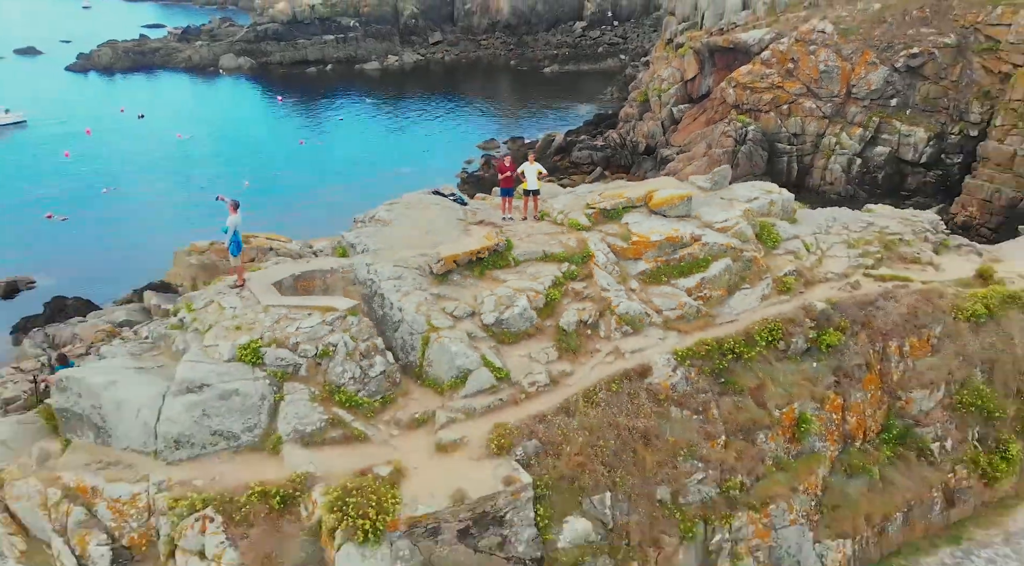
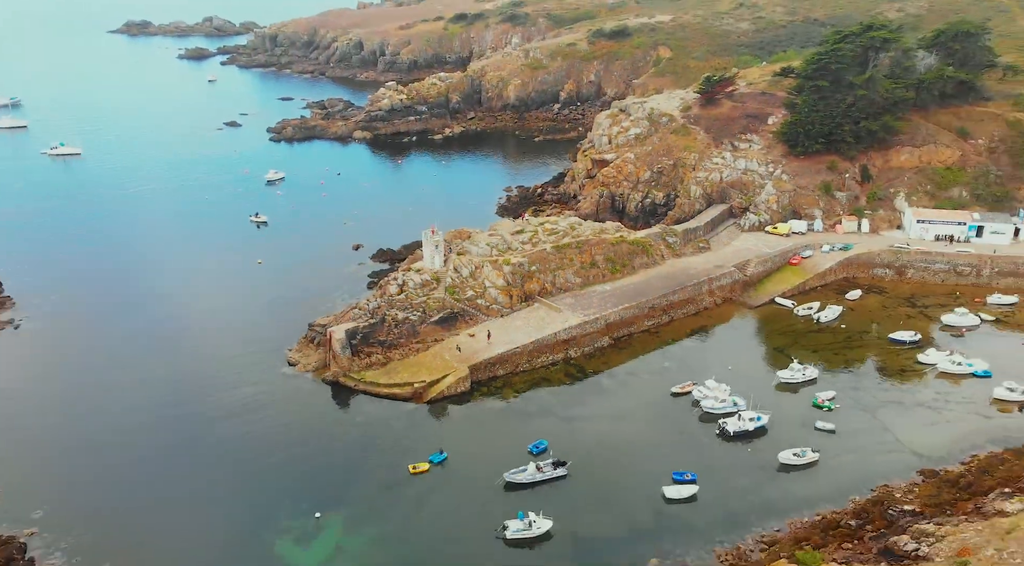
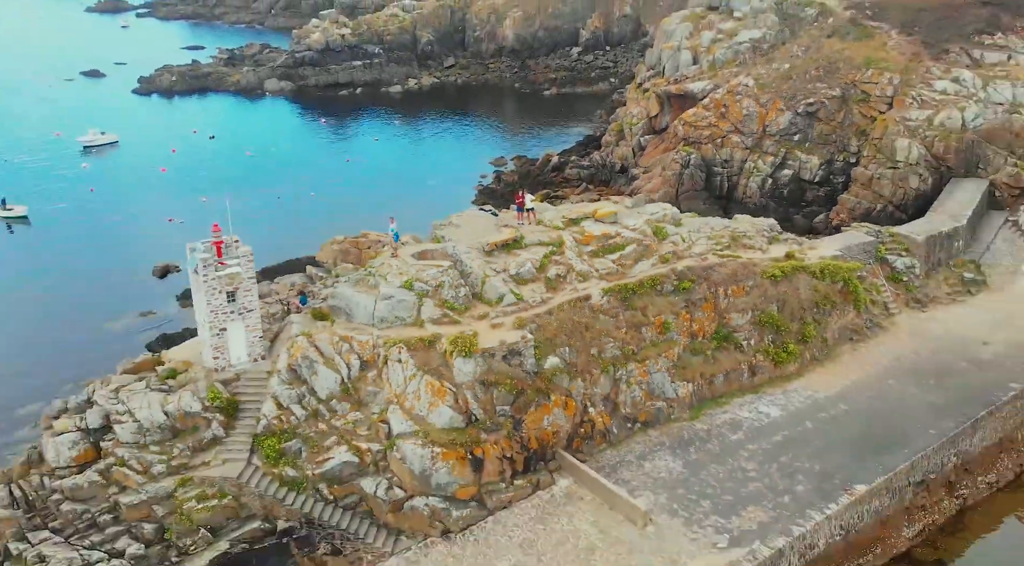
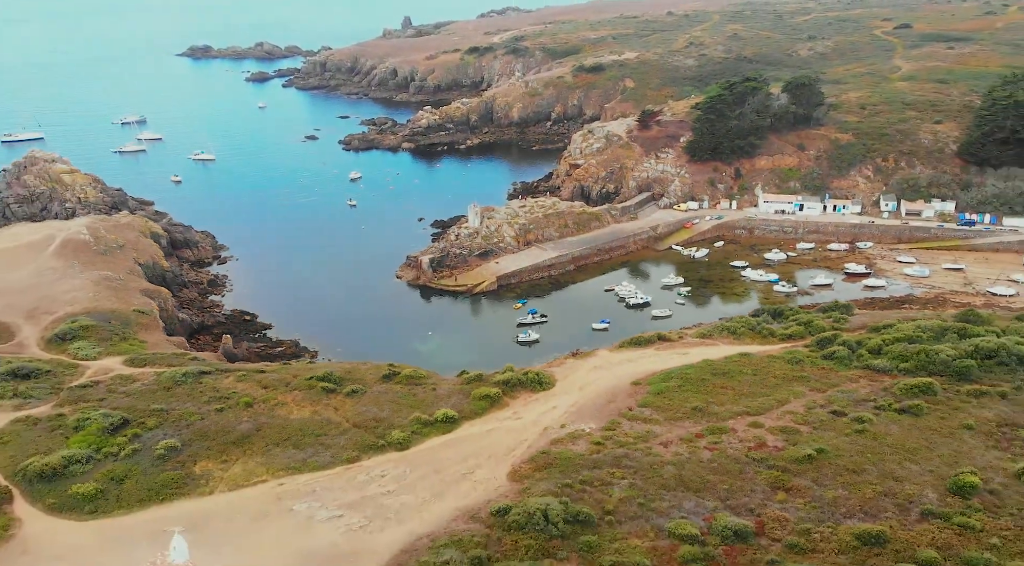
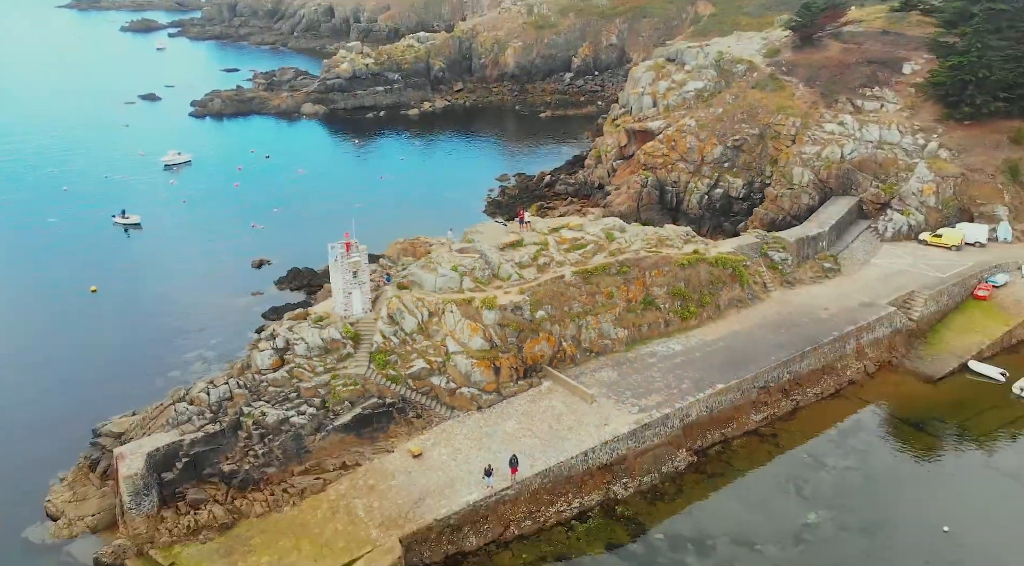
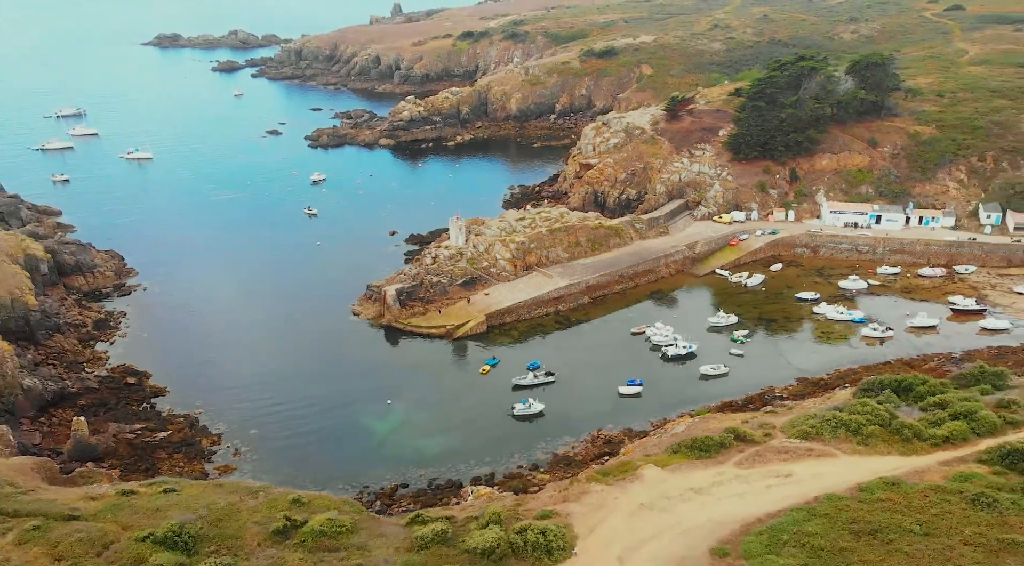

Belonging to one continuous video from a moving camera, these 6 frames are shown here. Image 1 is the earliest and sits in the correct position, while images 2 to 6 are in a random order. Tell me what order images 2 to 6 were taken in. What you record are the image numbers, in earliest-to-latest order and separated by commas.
3, 5, 2, 6, 4
